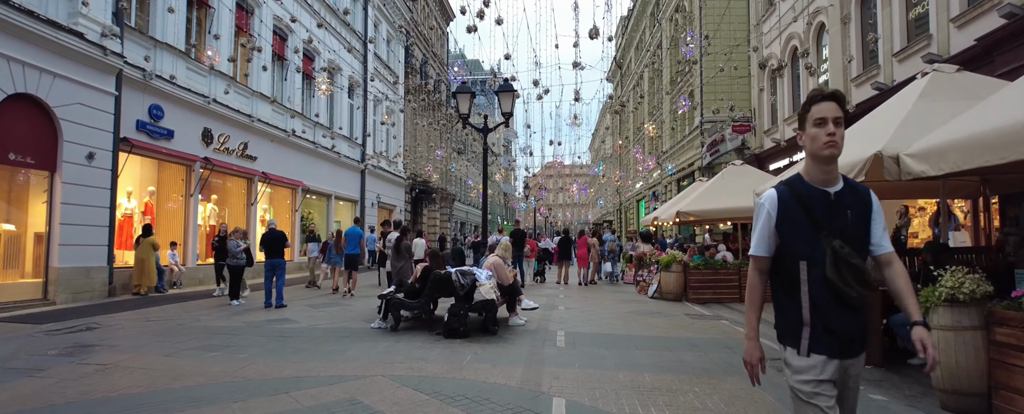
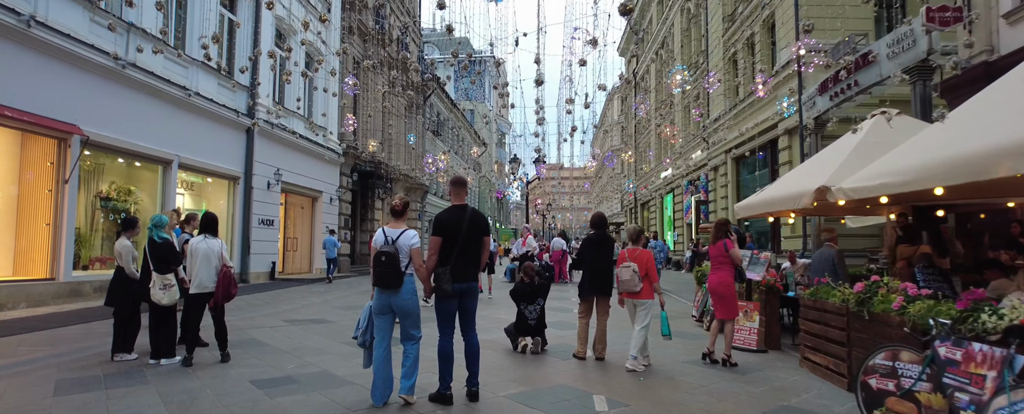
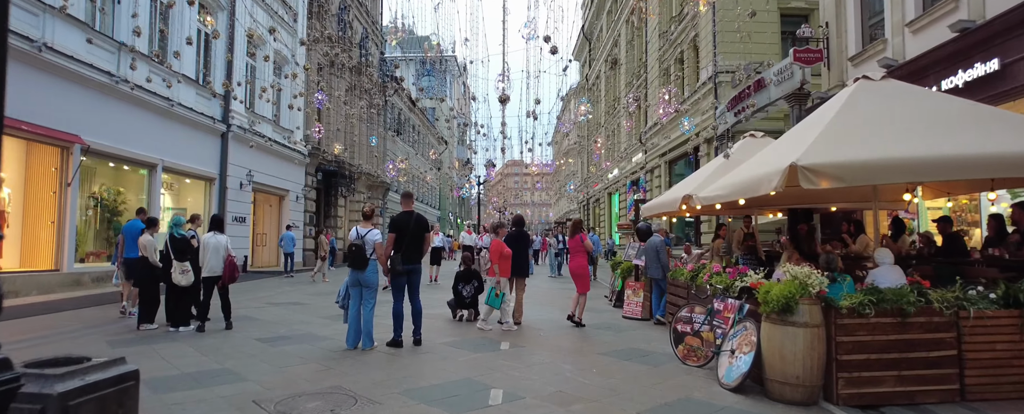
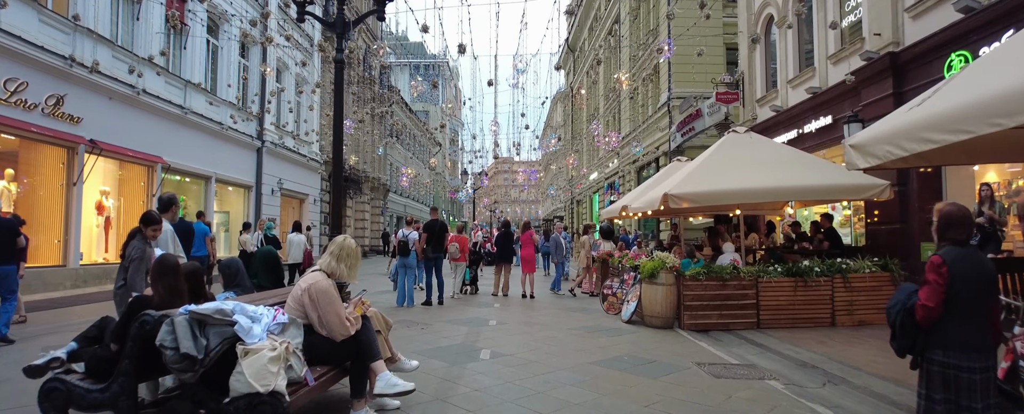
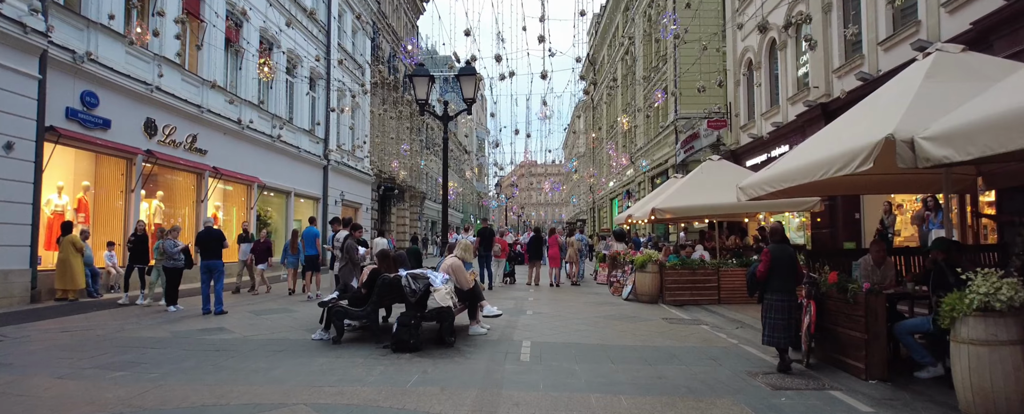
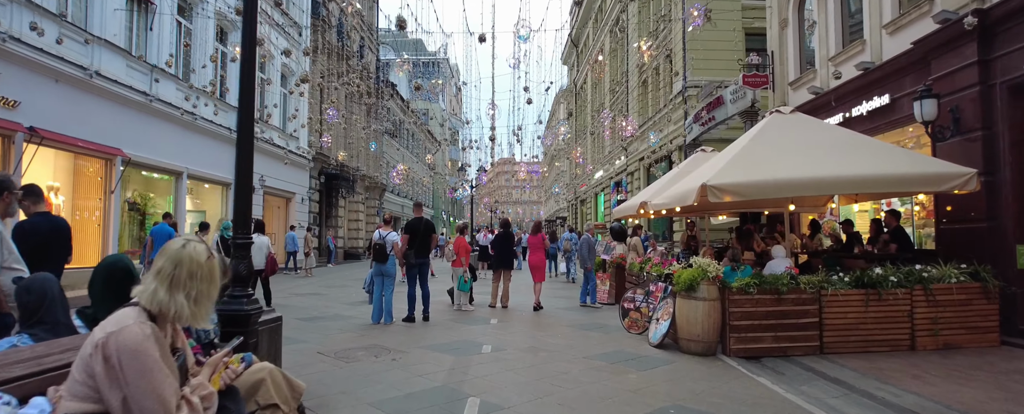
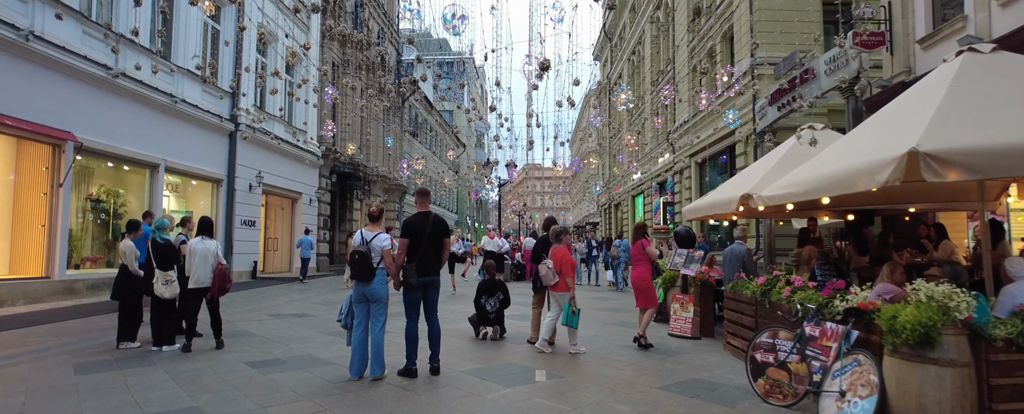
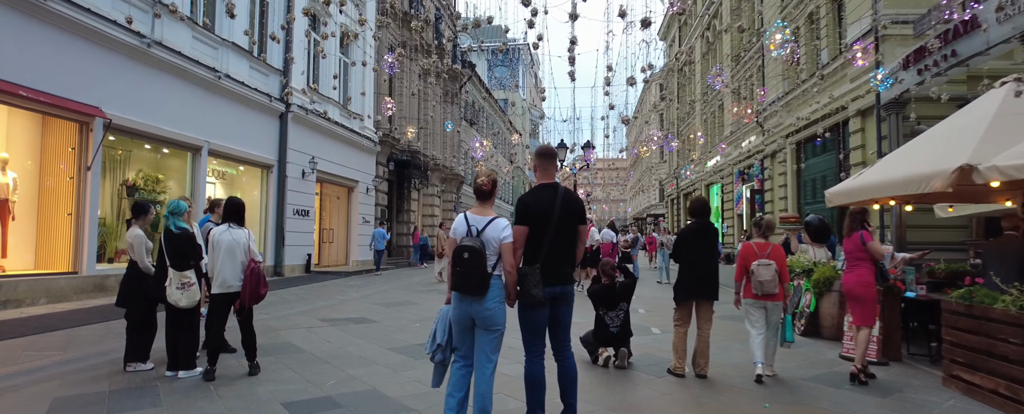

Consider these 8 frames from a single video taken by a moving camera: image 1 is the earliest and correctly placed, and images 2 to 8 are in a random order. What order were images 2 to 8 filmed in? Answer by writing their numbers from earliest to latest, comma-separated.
5, 4, 6, 3, 7, 2, 8
